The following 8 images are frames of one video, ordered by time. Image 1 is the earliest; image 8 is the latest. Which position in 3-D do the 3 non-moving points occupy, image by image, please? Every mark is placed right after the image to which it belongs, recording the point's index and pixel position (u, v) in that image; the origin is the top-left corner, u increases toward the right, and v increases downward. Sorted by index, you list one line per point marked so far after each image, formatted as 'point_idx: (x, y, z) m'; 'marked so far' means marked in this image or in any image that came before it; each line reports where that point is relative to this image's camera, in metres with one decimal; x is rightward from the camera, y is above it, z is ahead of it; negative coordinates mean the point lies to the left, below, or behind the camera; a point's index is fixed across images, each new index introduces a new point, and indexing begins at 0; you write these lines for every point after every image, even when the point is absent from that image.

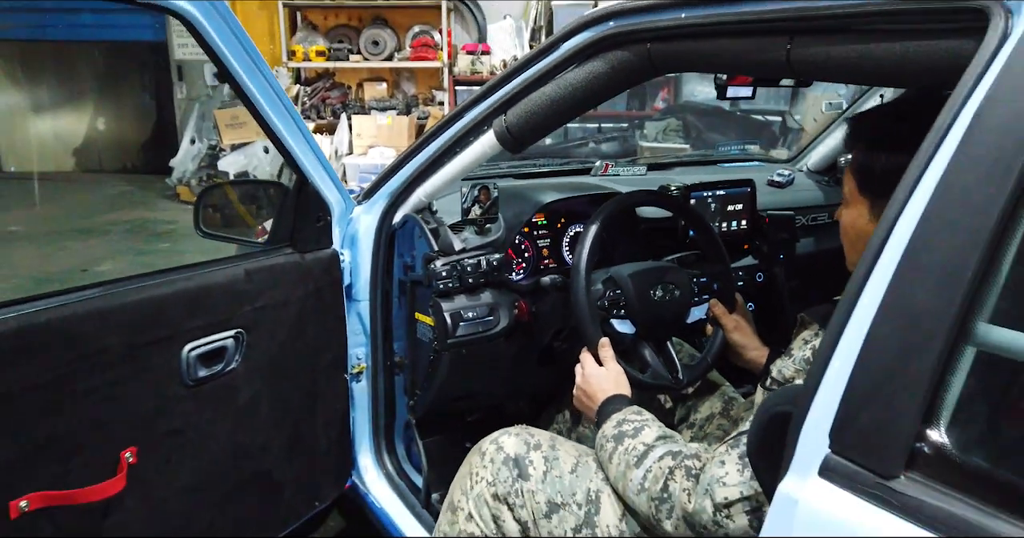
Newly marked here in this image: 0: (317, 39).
0: (-1.5, +1.8, +6.2) m
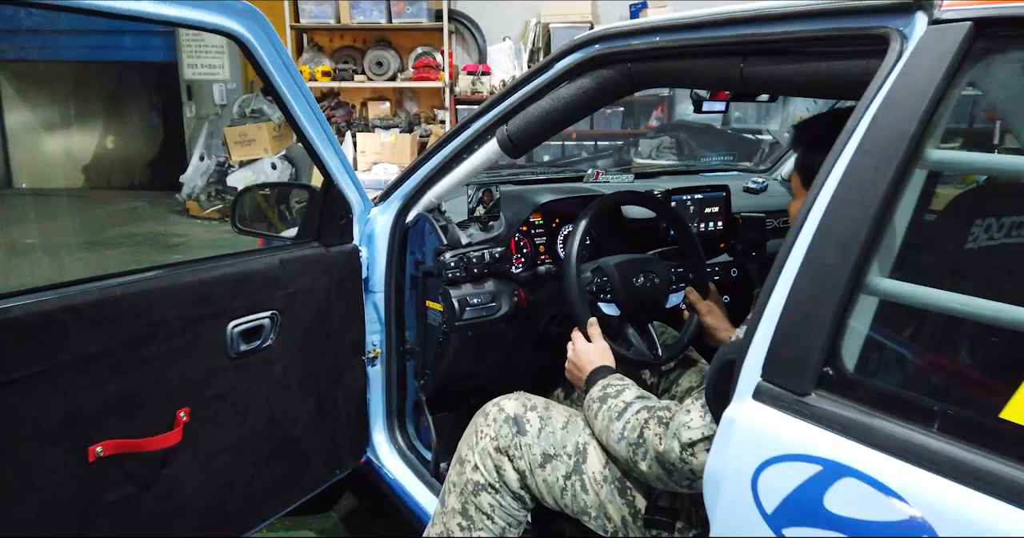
0: (-1.5, +1.7, +6.4) m
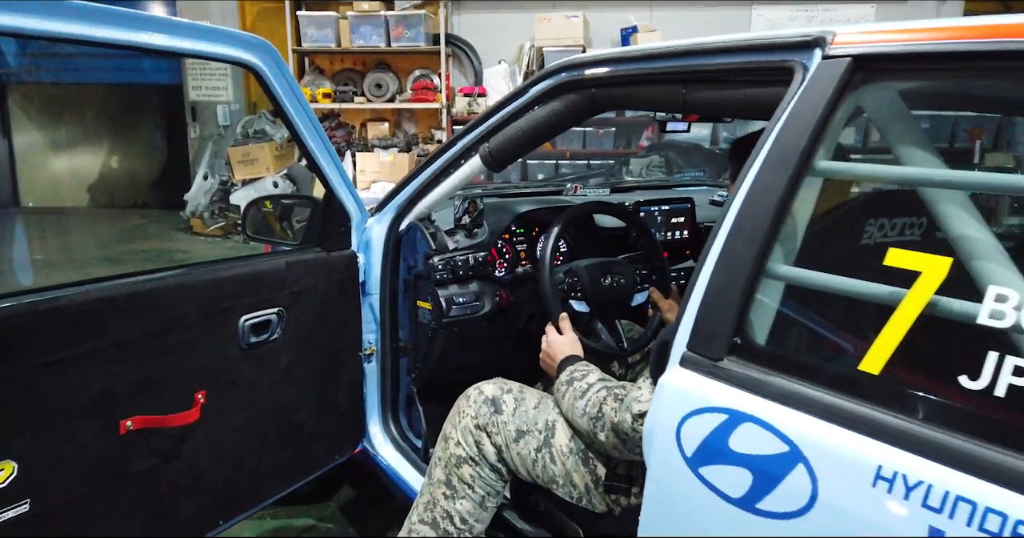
0: (-1.6, +1.6, +6.6) m
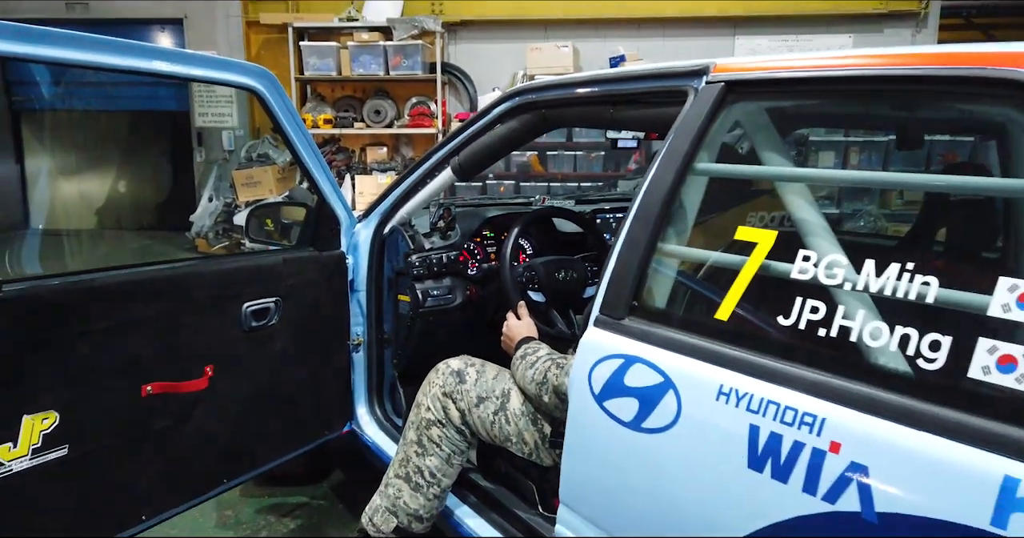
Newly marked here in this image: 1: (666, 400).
0: (-1.6, +1.4, +6.9) m
1: (+0.2, -0.2, +1.0) m
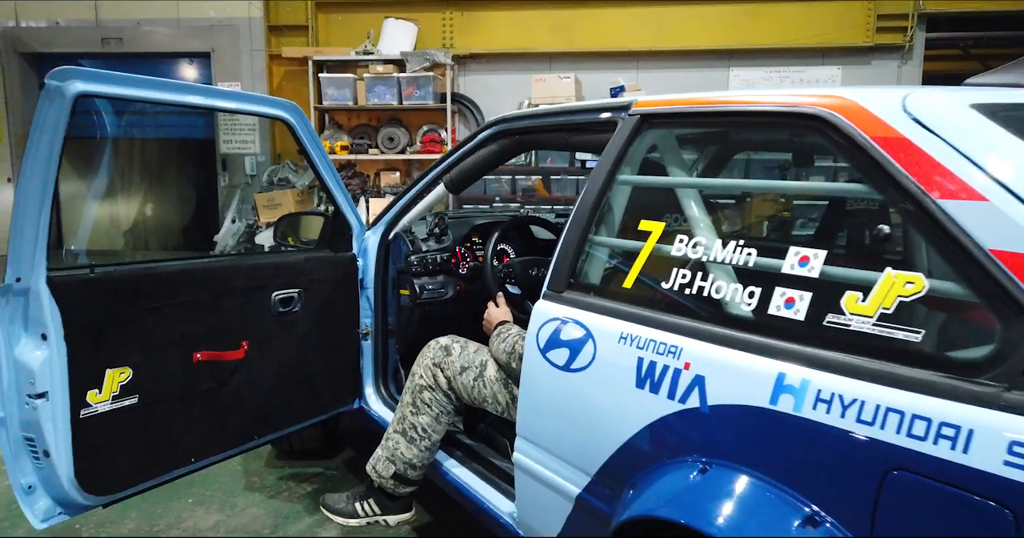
0: (-1.6, +1.2, +7.4) m
1: (+0.1, -0.1, +1.4) m
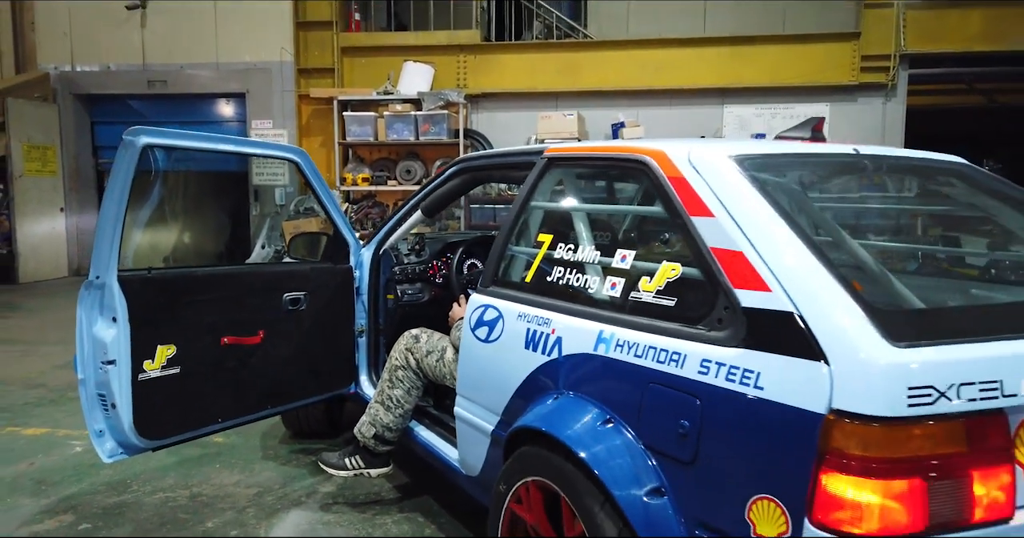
0: (-1.5, +1.0, +8.0) m
1: (0.0, -0.1, +2.0) m
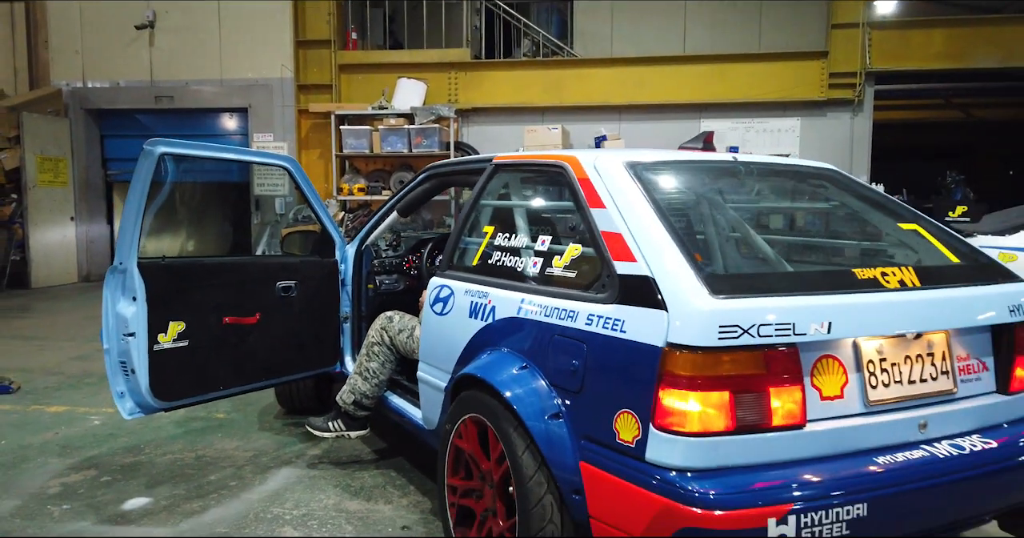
0: (-1.7, +1.0, +8.5) m
1: (-0.2, -0.1, +2.4) m
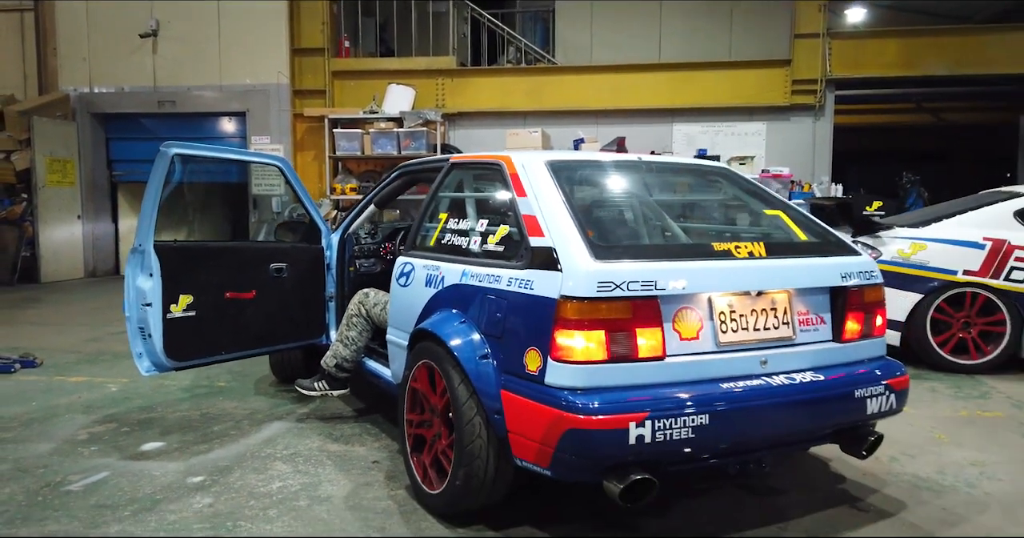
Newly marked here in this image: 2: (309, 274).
0: (-1.9, +1.0, +9.0) m
1: (-0.4, 0.0, +3.0) m
2: (-1.0, 0.0, +3.9) m
